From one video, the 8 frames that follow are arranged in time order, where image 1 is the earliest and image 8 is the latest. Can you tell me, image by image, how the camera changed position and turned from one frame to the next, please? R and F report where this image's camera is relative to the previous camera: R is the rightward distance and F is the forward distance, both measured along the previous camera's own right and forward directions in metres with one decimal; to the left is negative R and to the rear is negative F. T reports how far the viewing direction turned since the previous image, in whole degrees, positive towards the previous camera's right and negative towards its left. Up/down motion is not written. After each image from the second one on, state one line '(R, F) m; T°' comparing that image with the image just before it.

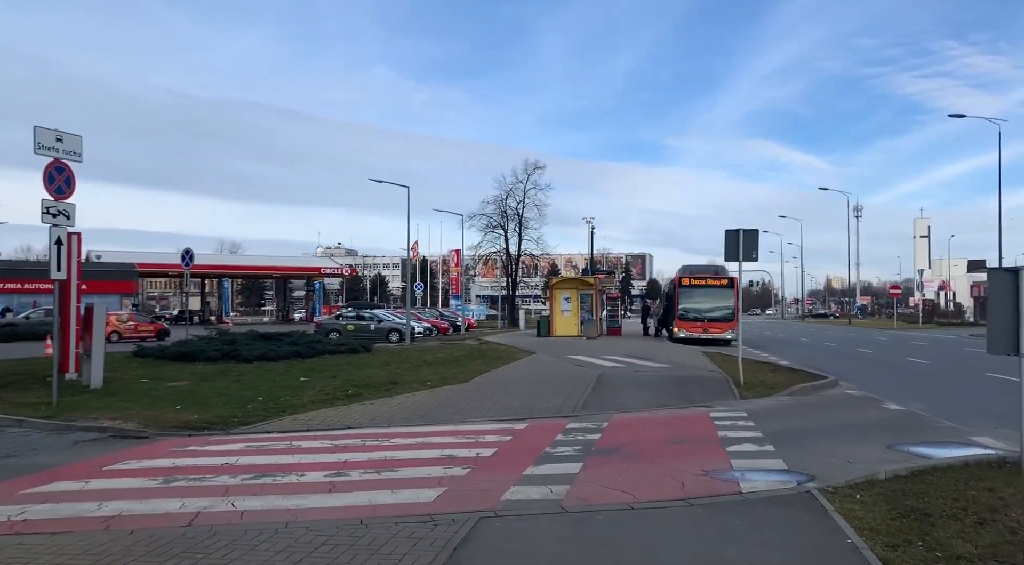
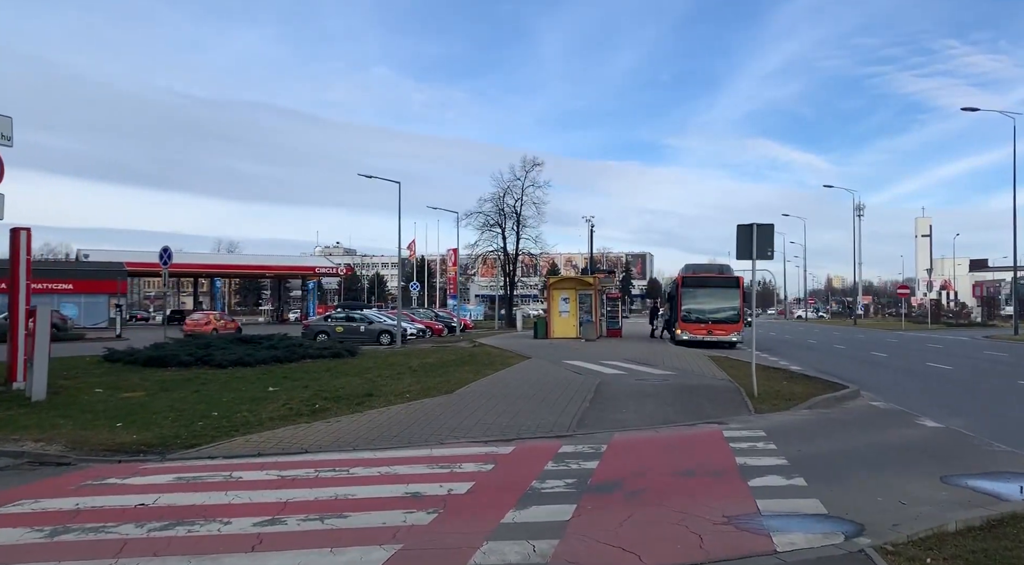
(+0.2, +1.5) m; 0°
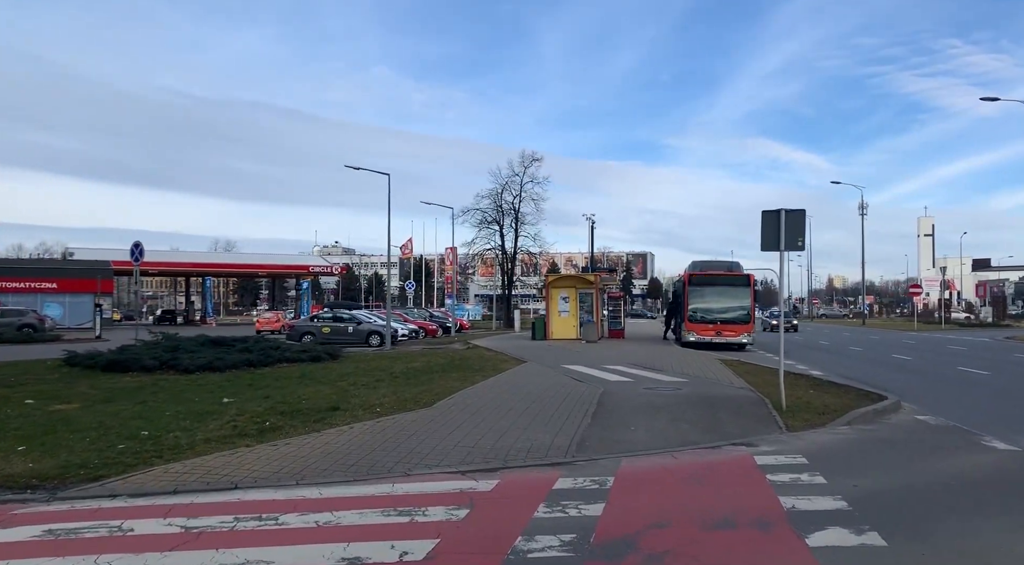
(+0.2, +2.0) m; 0°
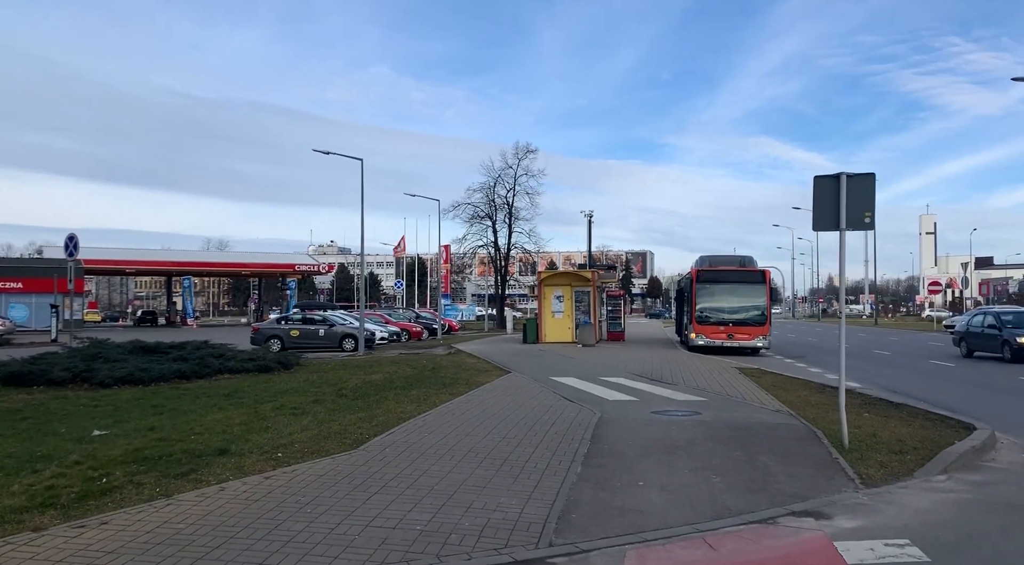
(+0.5, +3.3) m; 0°
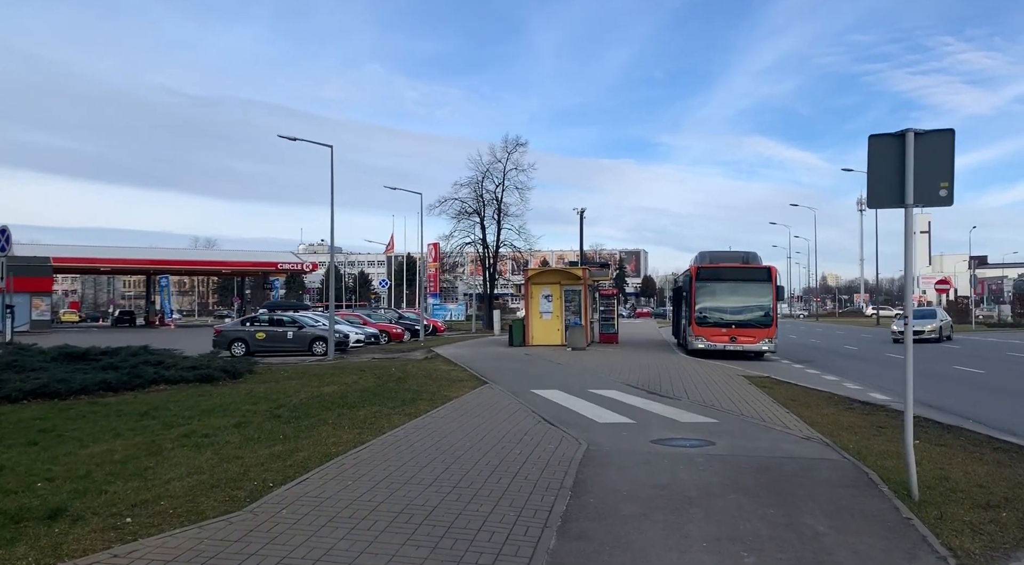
(+0.4, +2.3) m; +1°
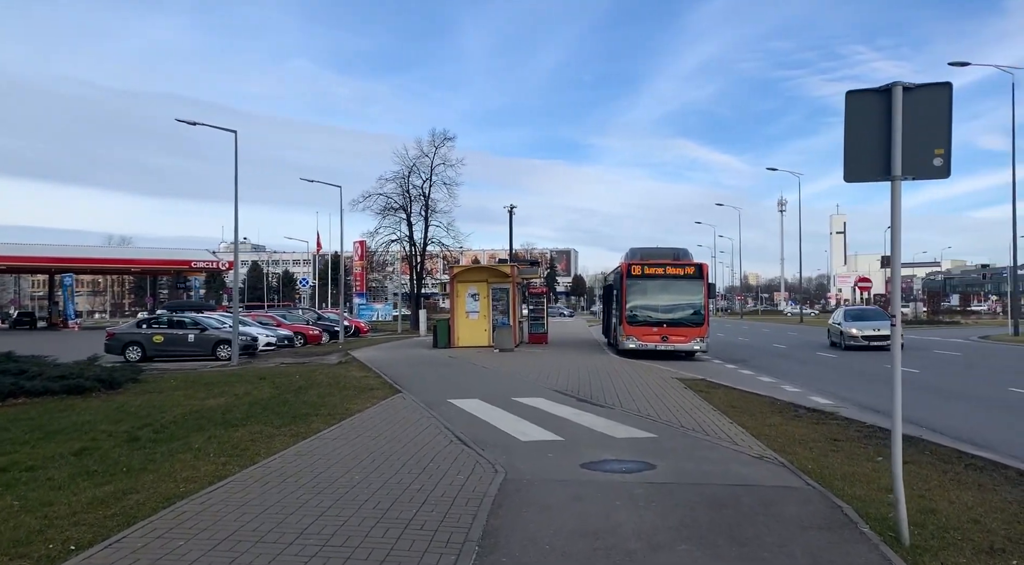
(+0.3, +1.6) m; +6°
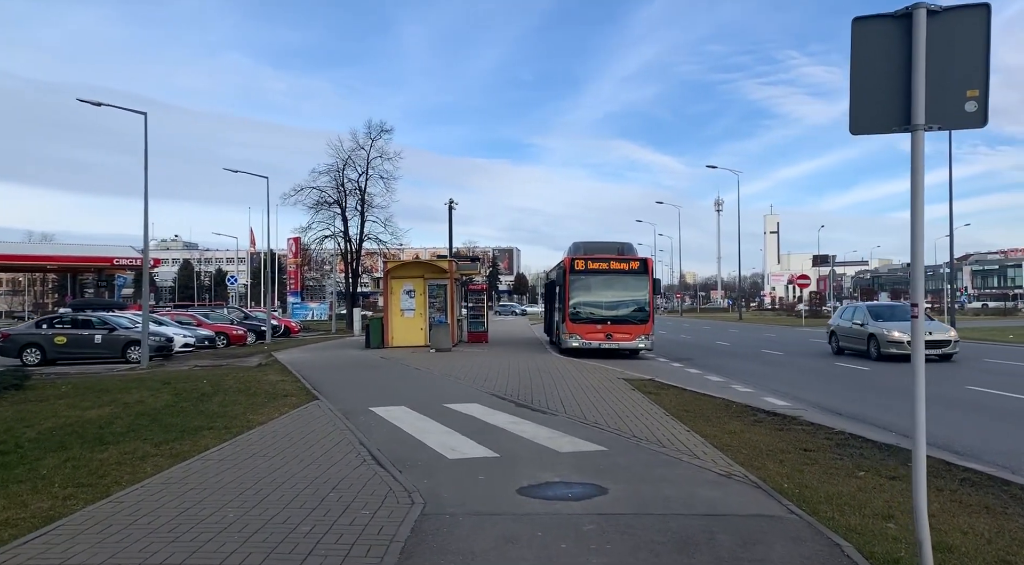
(+0.2, +1.4) m; +5°
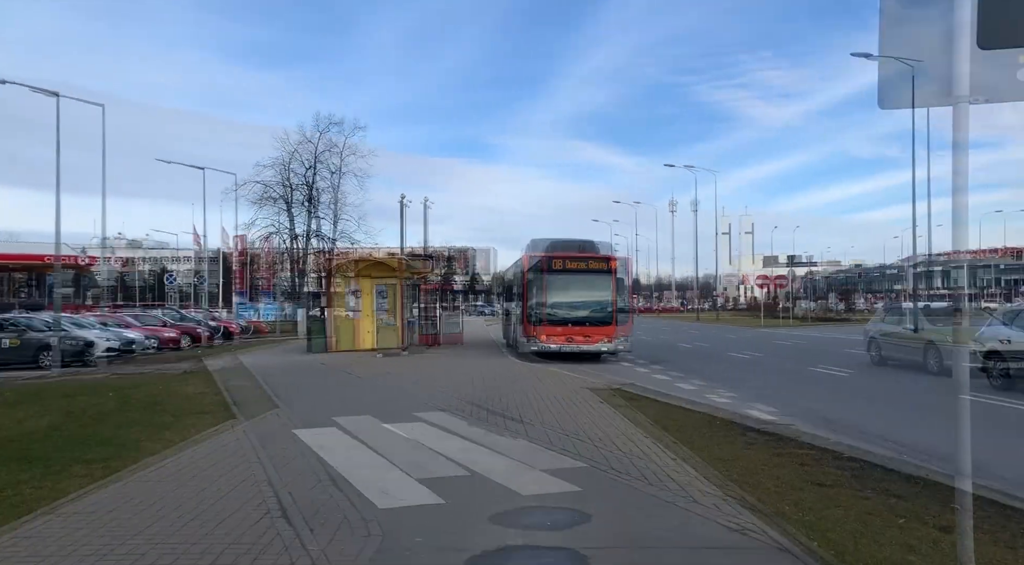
(0.0, +1.6) m; +4°
